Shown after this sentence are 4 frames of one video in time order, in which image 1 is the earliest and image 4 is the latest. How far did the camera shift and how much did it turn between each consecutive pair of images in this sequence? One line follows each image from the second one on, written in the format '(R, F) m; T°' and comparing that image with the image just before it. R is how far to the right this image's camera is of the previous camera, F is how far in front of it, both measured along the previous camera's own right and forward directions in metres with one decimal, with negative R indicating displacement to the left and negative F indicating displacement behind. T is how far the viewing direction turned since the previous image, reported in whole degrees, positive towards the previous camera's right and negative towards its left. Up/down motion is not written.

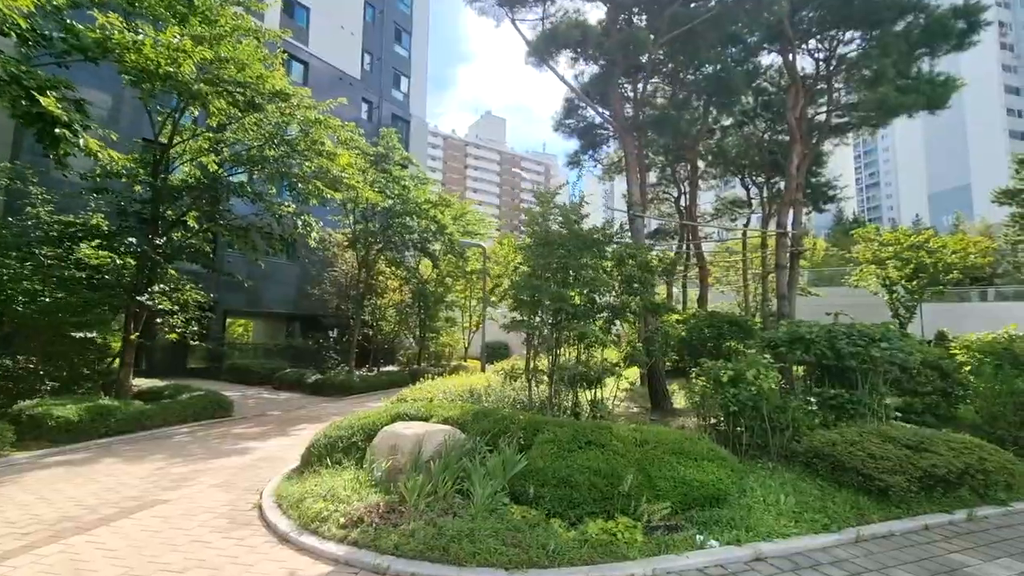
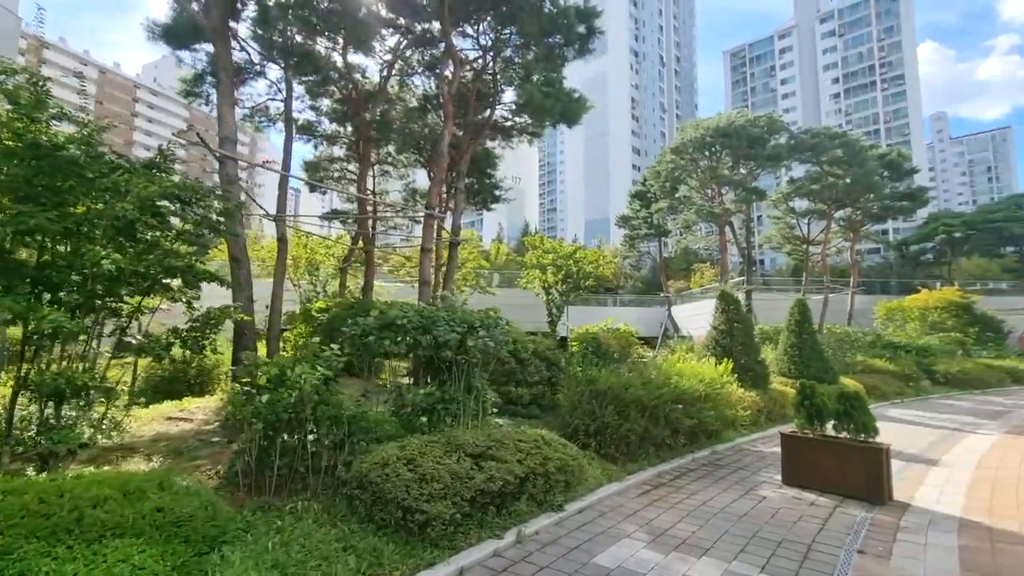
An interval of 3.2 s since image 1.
(+2.0, +1.3) m; +32°
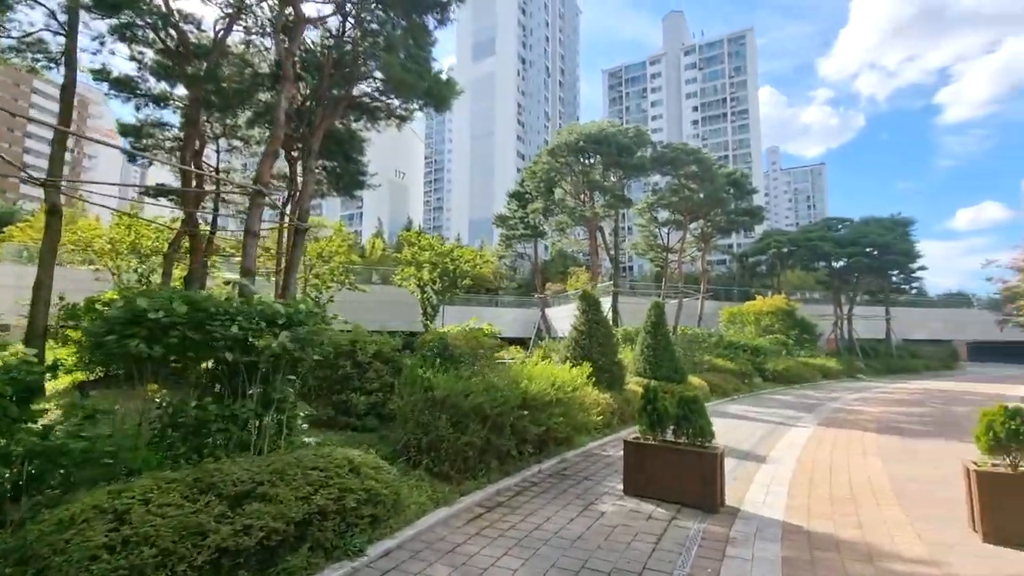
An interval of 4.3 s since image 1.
(+0.6, +0.7) m; +13°
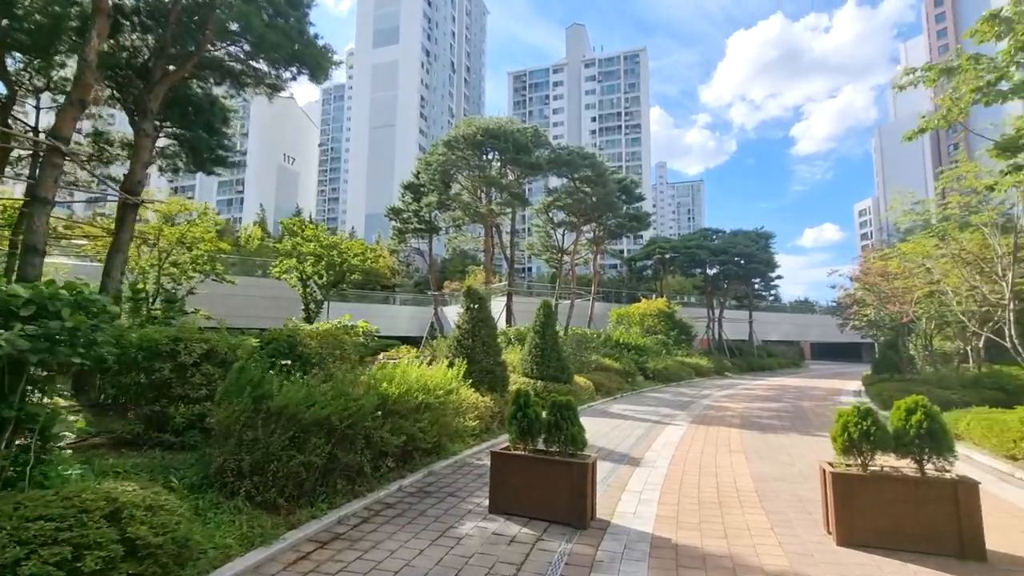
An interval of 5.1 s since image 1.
(+0.4, +0.6) m; +12°
